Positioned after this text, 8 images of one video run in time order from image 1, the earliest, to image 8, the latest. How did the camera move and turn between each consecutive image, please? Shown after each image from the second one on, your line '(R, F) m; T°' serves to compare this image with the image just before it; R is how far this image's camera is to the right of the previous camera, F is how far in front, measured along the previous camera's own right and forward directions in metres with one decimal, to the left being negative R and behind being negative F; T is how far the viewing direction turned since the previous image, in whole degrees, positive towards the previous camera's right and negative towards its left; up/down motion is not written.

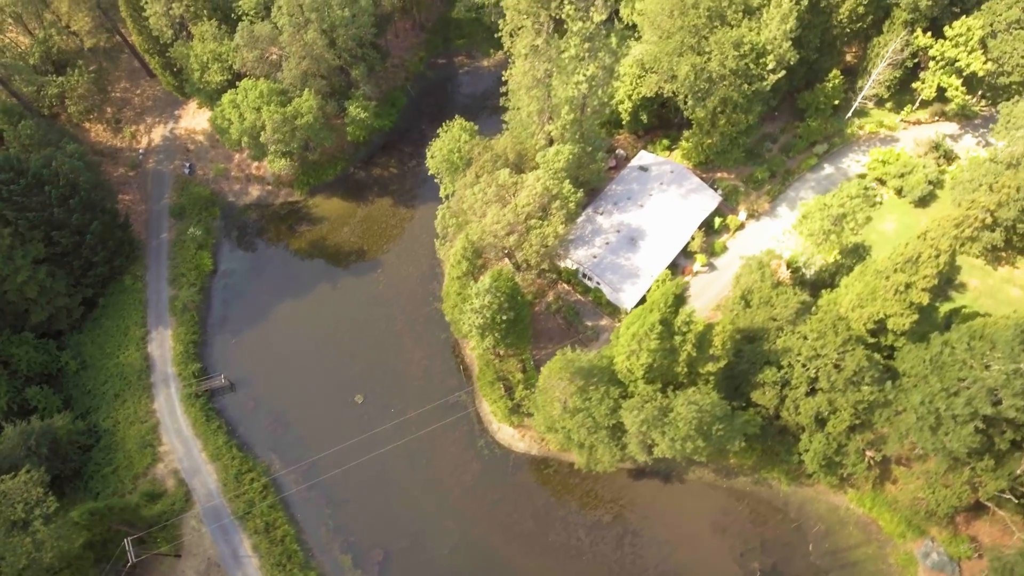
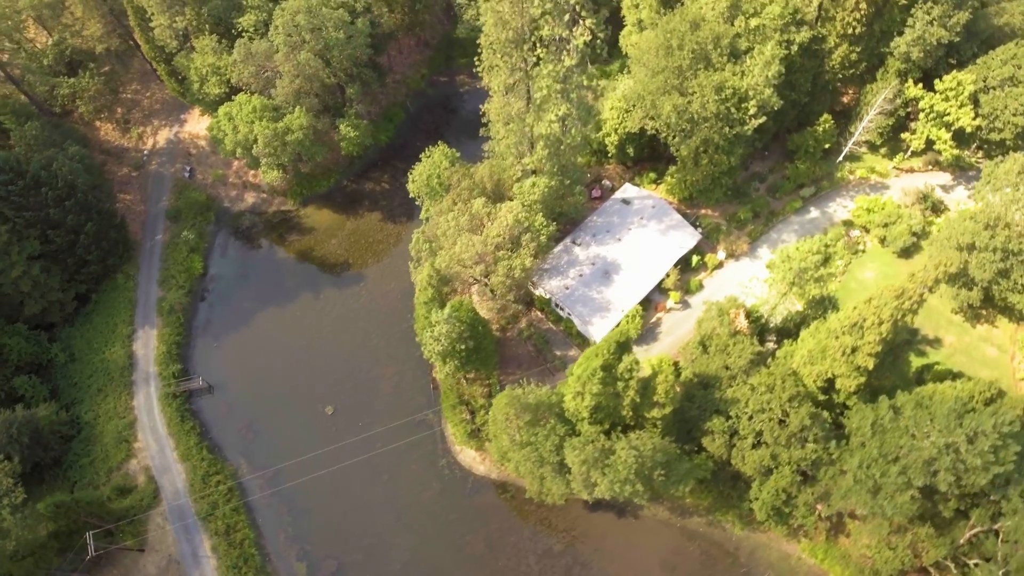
(+3.8, -0.8) m; -2°
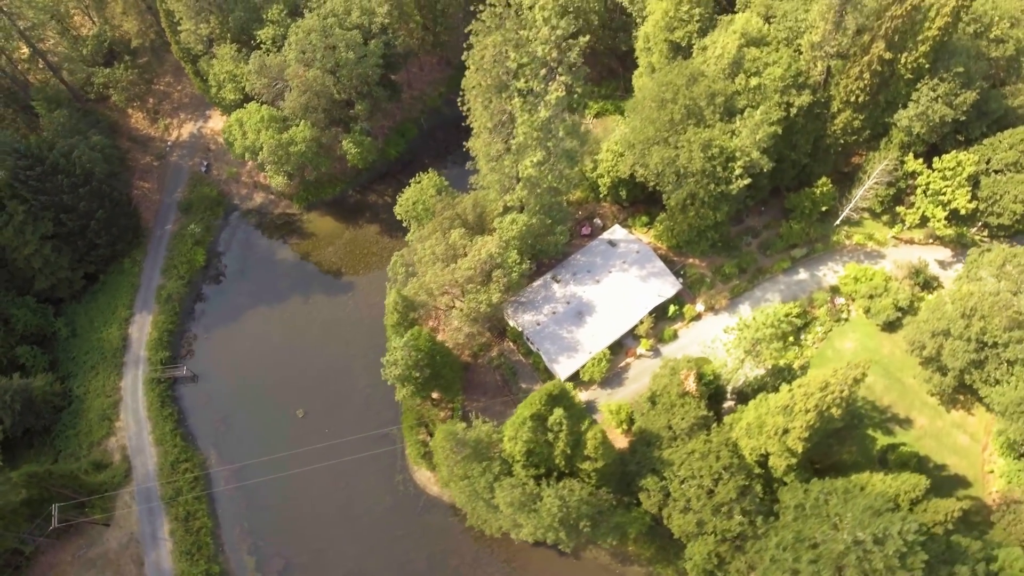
(+5.0, -0.9) m; -4°
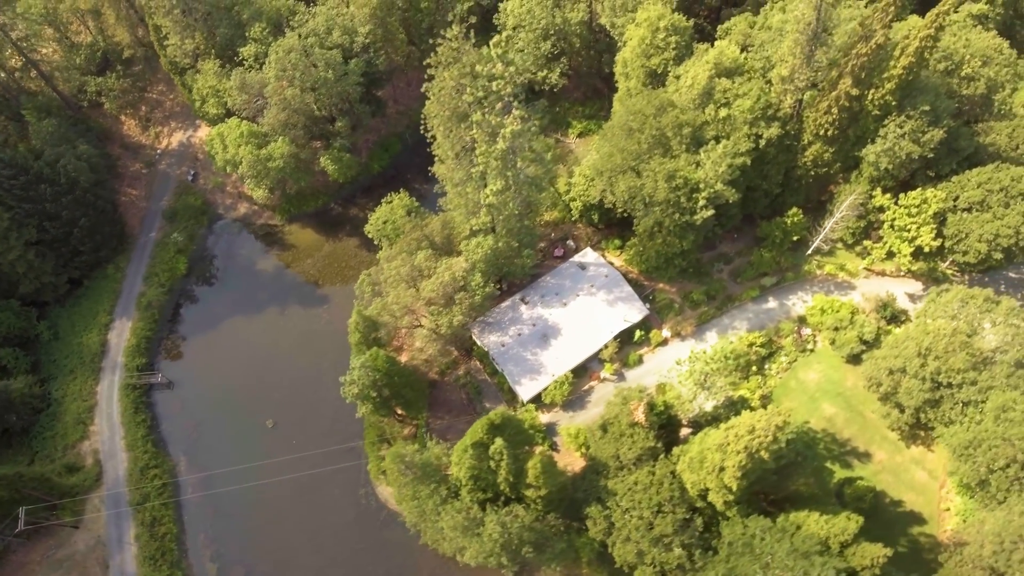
(+3.6, -0.7) m; -1°
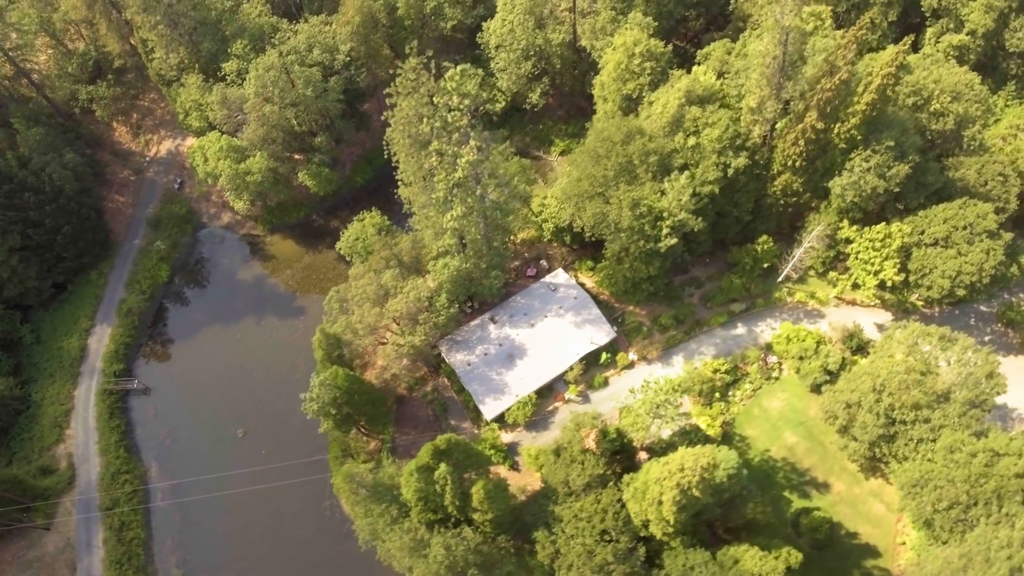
(+3.4, -0.6) m; -1°
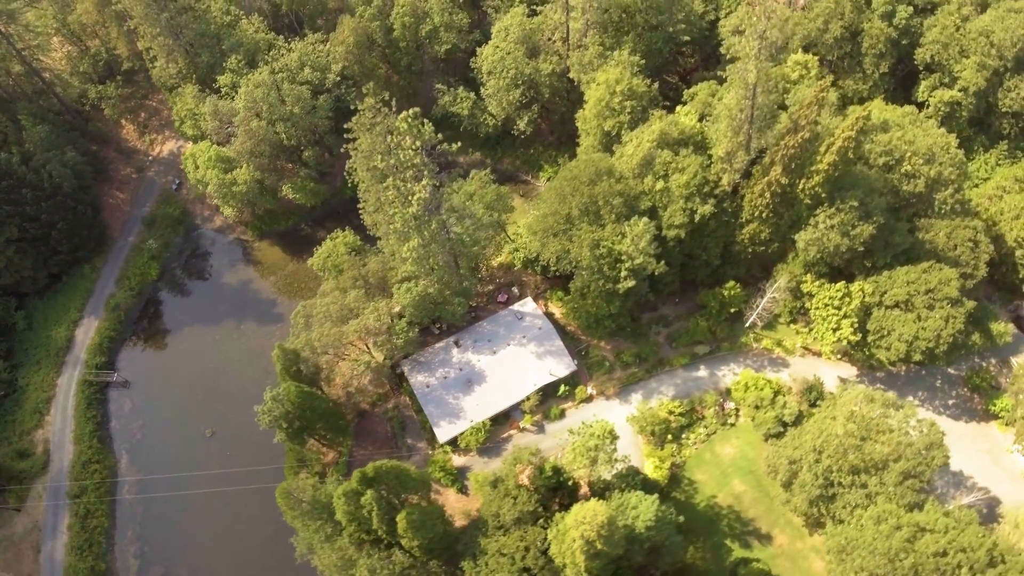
(+5.0, -0.8) m; -2°
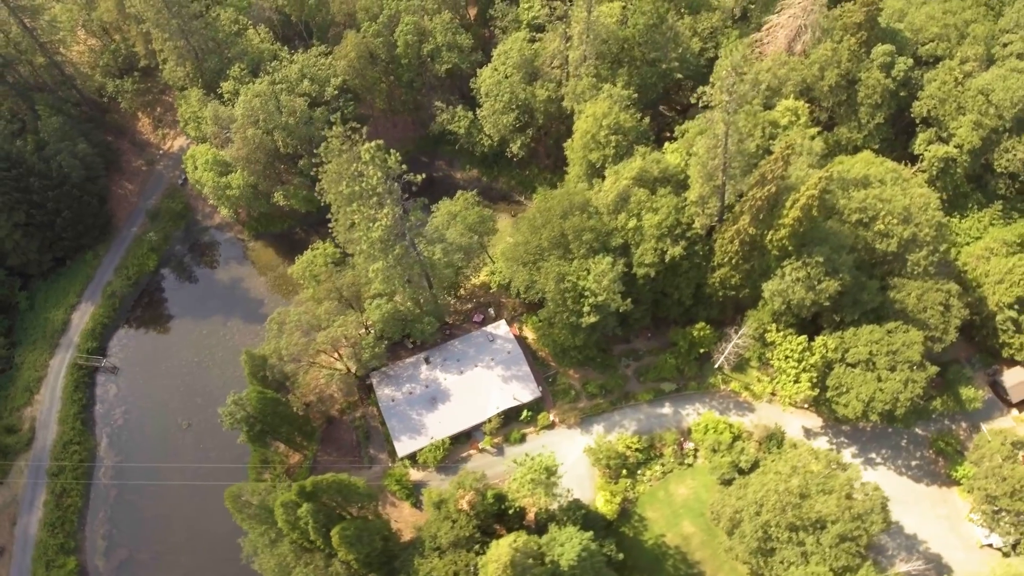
(+4.7, -0.8) m; -3°
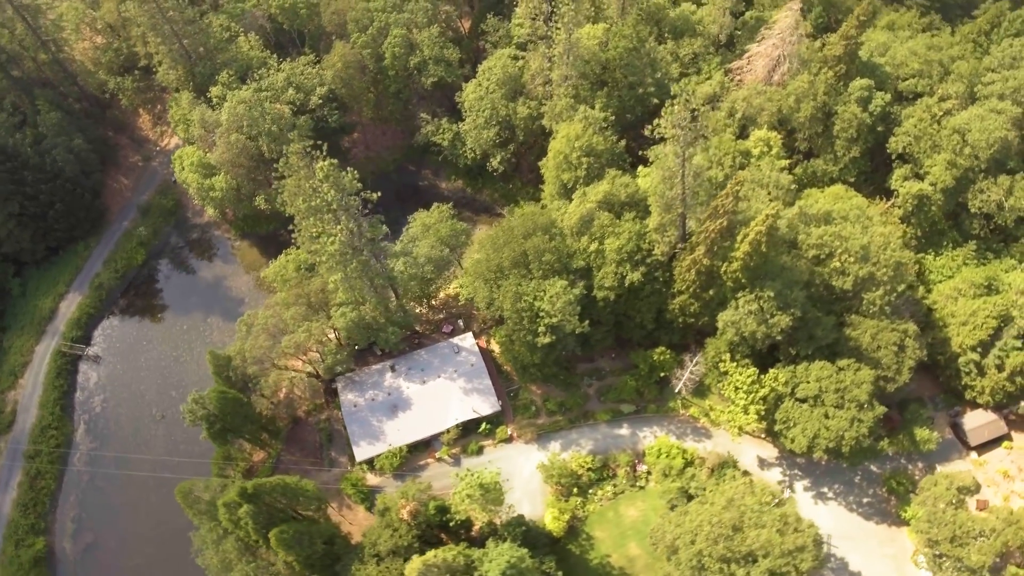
(+4.6, -0.8) m; -2°
